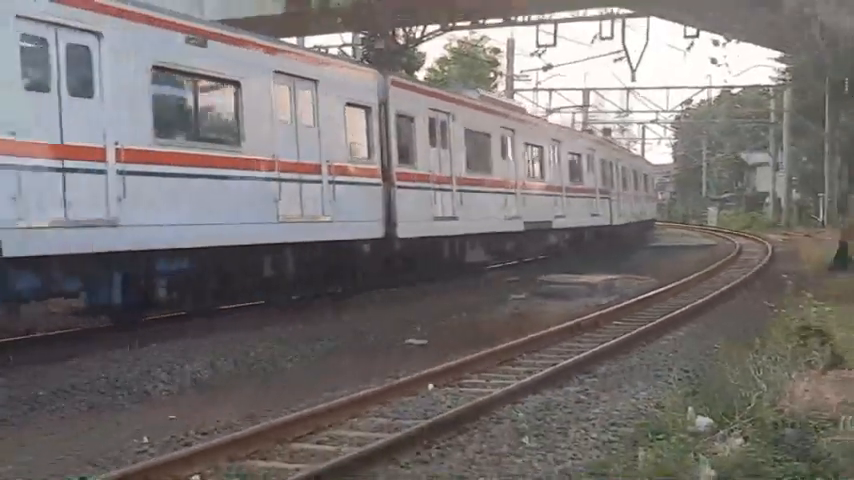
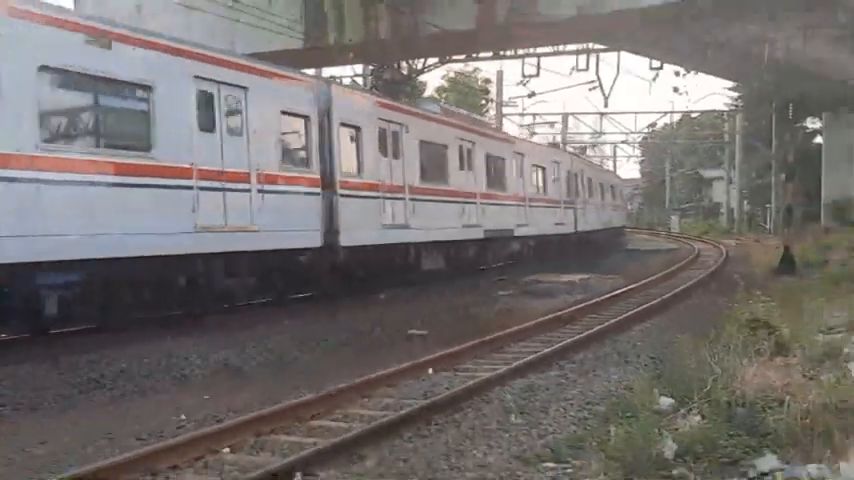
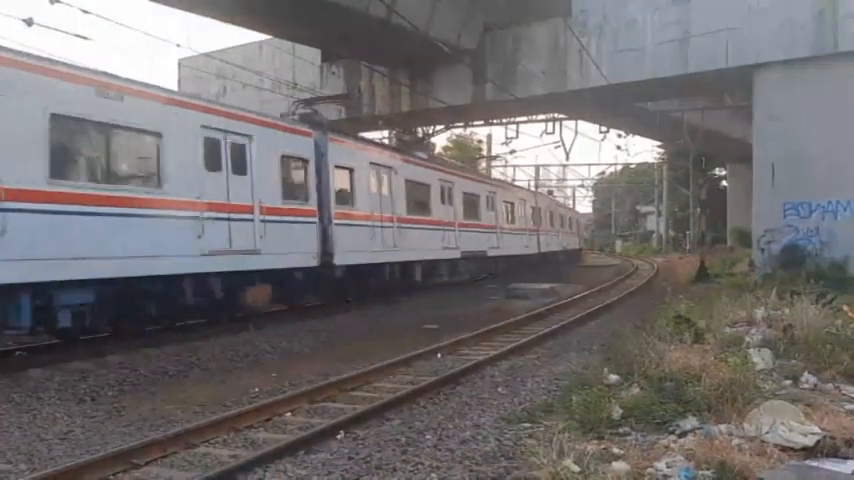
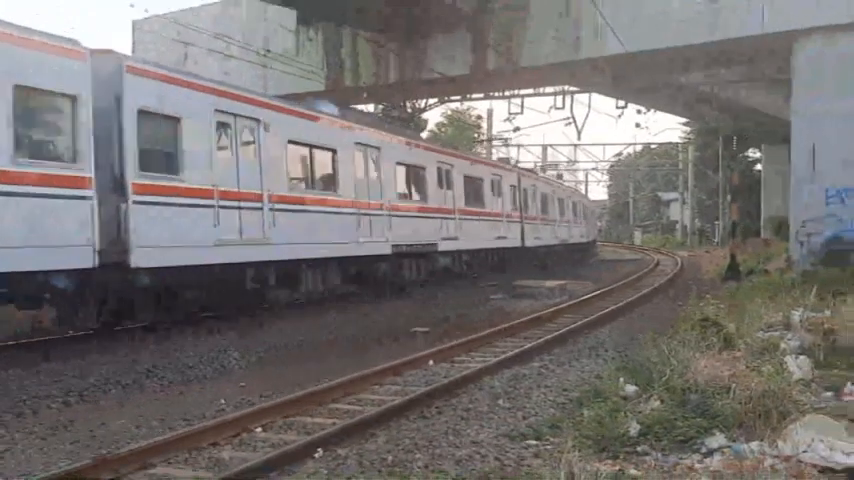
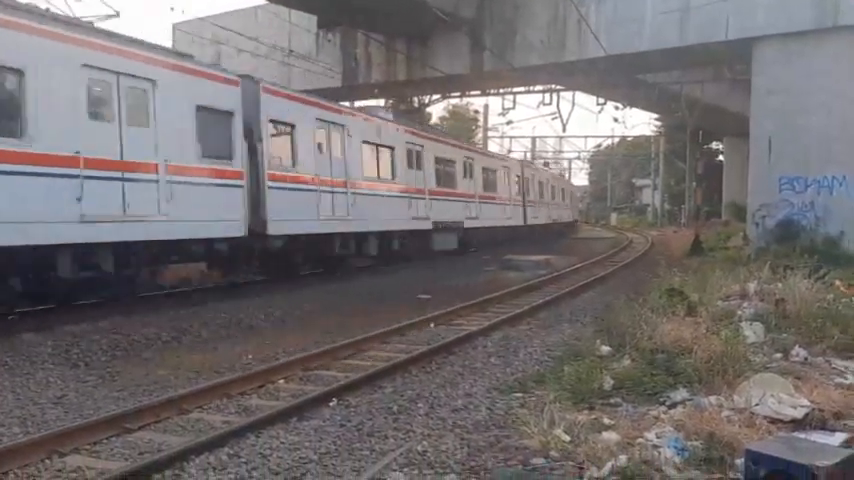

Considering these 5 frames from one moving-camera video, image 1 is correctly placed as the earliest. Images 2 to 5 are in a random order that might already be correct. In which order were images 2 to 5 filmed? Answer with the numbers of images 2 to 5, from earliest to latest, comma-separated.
2, 4, 3, 5
